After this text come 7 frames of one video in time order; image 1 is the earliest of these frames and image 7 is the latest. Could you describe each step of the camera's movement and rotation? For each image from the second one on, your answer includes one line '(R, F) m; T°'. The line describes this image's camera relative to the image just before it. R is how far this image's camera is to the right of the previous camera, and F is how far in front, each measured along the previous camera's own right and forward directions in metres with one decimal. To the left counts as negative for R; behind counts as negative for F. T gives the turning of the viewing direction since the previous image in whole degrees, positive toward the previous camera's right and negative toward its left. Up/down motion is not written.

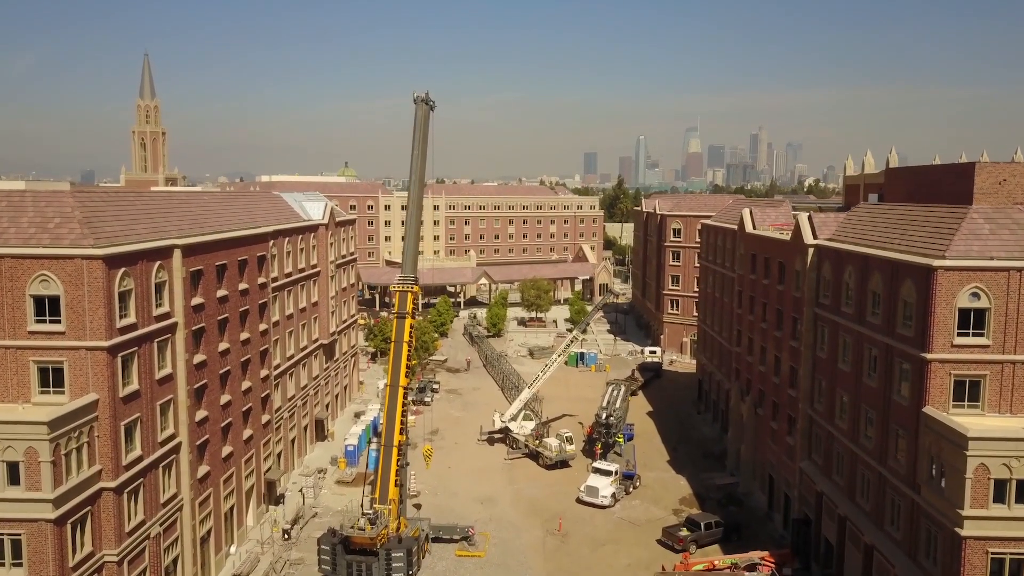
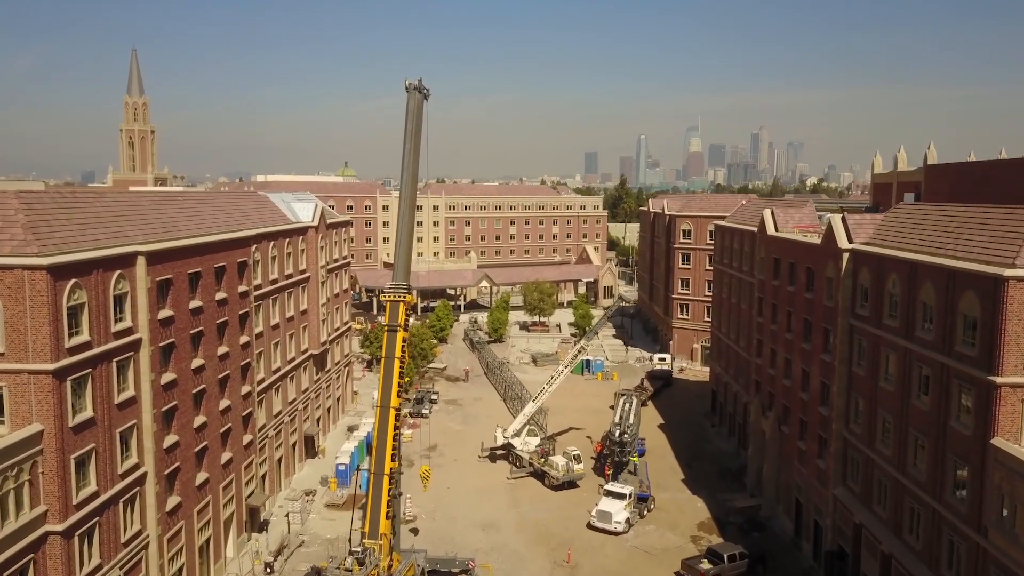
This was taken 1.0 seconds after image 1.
(-0.1, +3.1) m; 0°
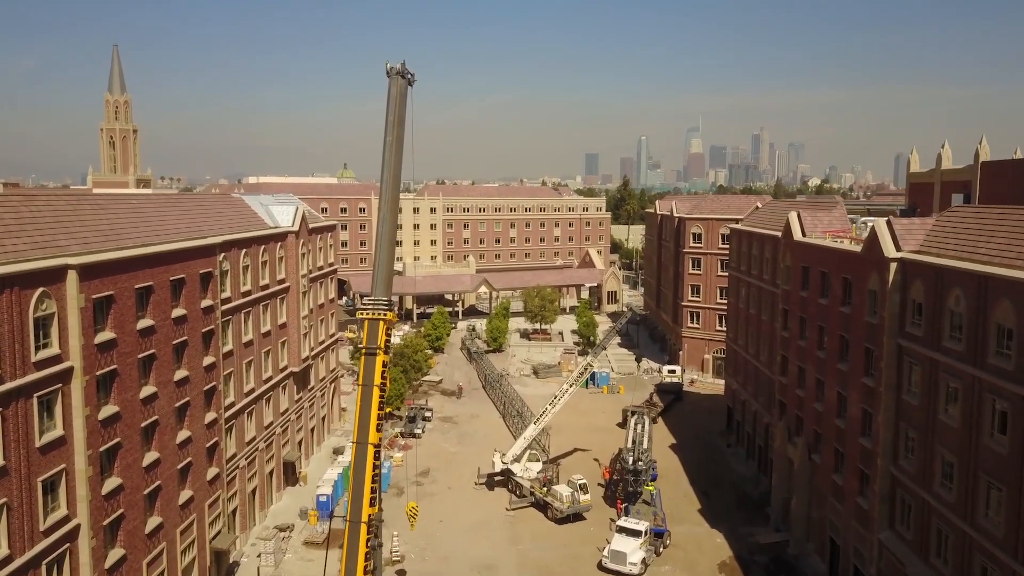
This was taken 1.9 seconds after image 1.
(+0.1, +3.9) m; 0°
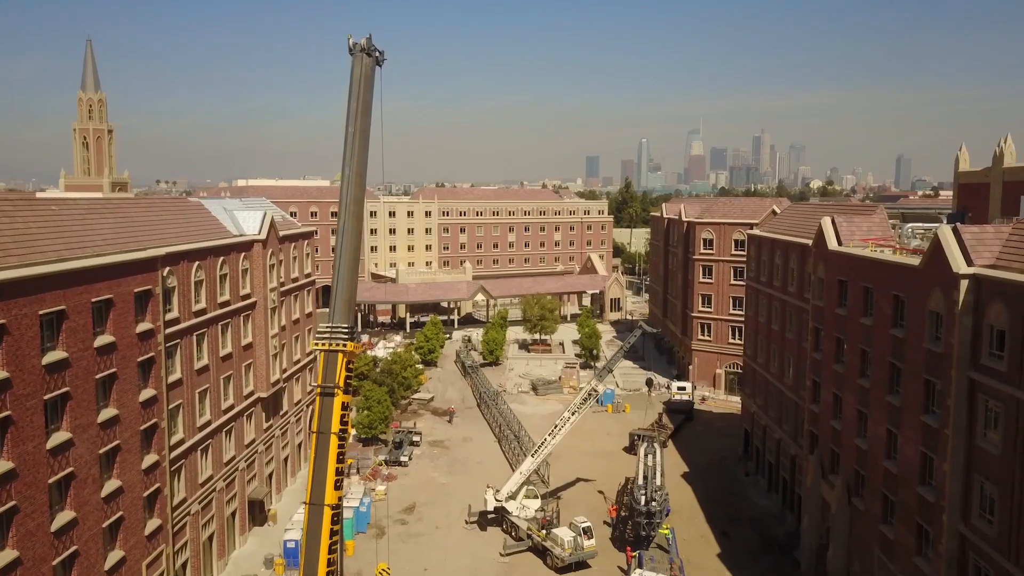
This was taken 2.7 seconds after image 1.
(+0.3, +4.6) m; 0°
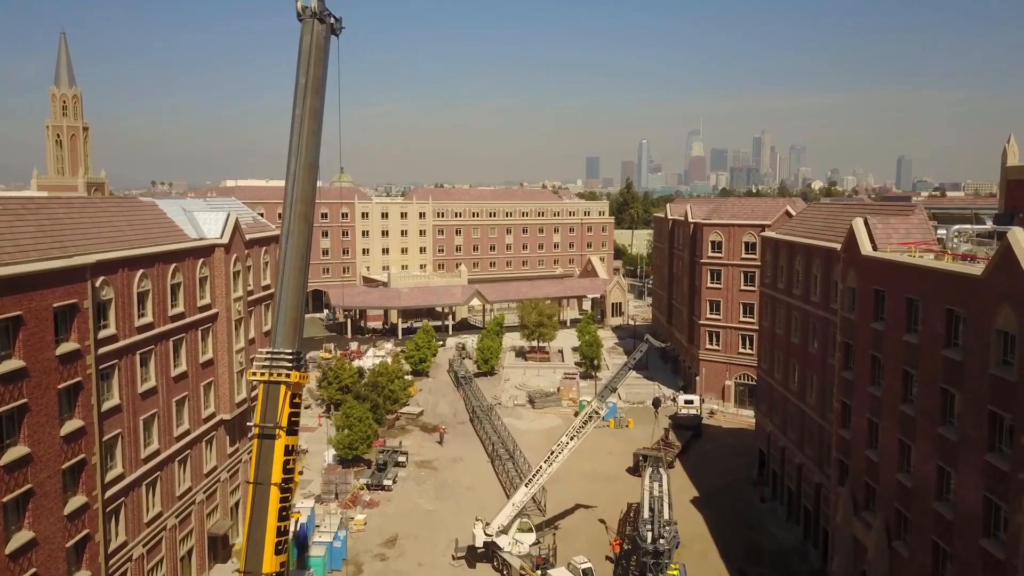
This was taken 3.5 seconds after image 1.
(+0.3, +3.8) m; 0°
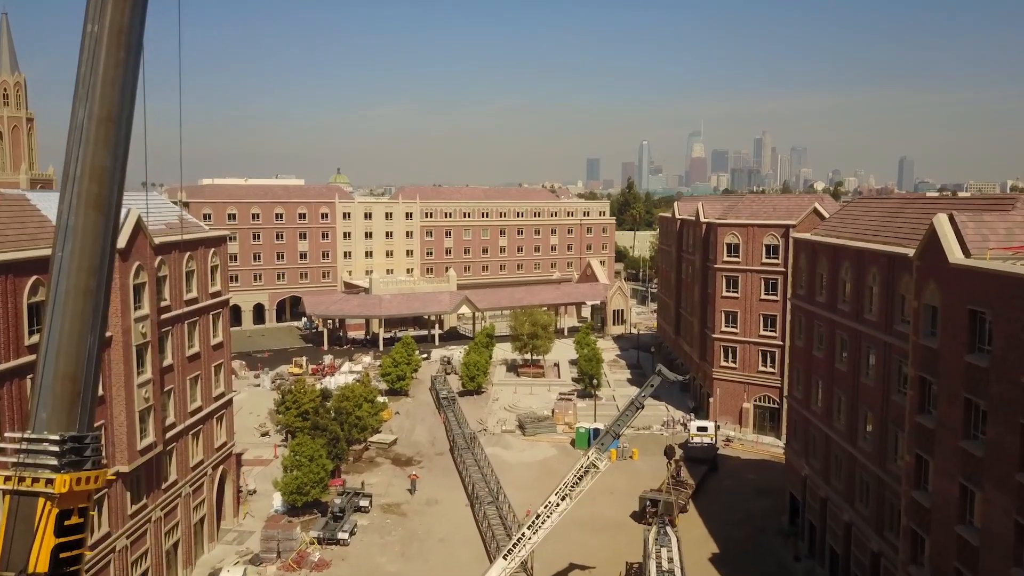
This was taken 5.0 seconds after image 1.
(+0.7, +7.0) m; 0°
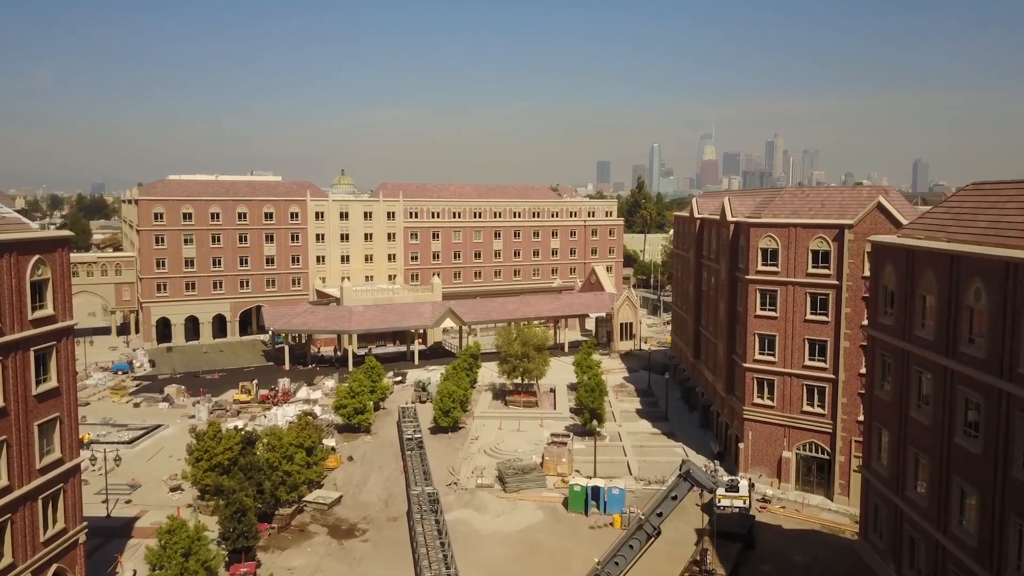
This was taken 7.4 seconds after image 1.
(+1.4, +10.3) m; -1°
